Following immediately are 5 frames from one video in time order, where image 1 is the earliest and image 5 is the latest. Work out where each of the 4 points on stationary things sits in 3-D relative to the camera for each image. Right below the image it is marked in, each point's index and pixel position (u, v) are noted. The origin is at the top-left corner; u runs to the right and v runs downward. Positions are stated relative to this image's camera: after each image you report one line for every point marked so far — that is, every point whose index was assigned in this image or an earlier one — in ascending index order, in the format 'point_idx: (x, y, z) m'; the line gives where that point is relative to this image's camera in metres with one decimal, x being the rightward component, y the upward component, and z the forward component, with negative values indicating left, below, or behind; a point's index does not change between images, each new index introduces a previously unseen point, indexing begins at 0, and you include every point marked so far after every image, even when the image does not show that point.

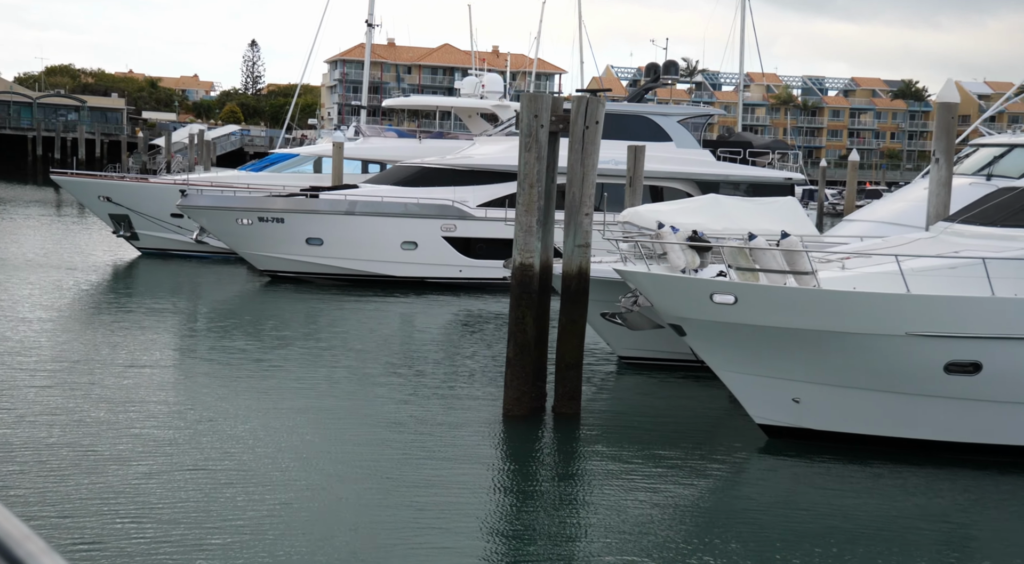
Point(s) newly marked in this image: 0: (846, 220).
0: (+3.6, +0.7, +14.7) m
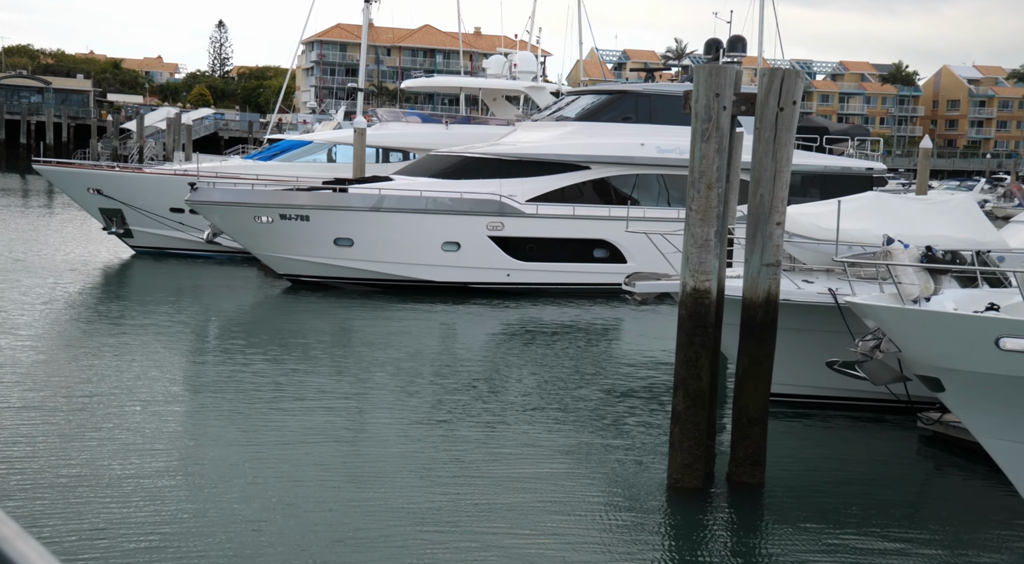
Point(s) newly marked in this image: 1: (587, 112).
0: (+4.5, +0.5, +12.3) m
1: (+1.1, +2.4, +19.9) m
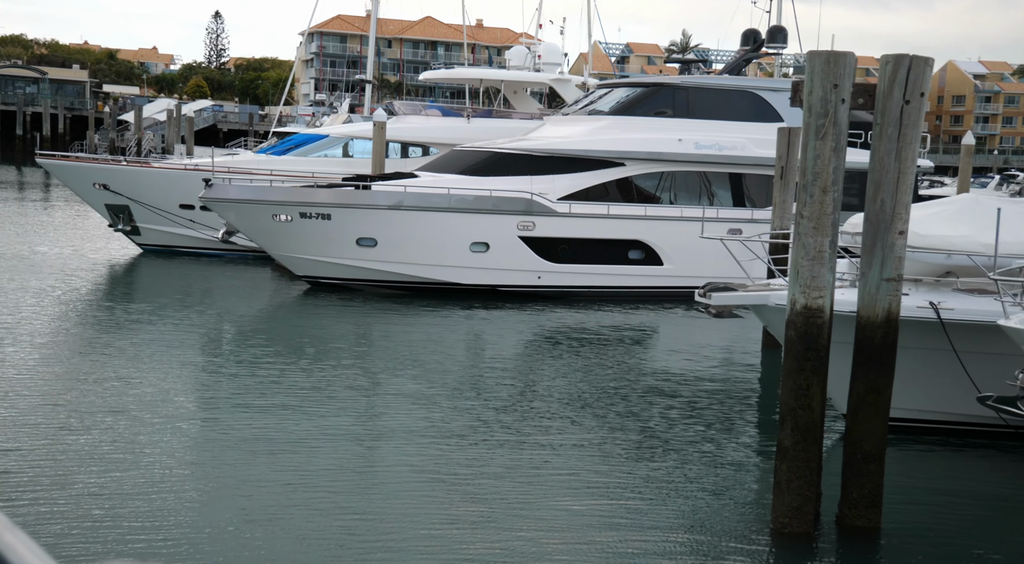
0: (+4.9, +0.5, +11.3) m
1: (+1.5, +2.4, +18.9) m
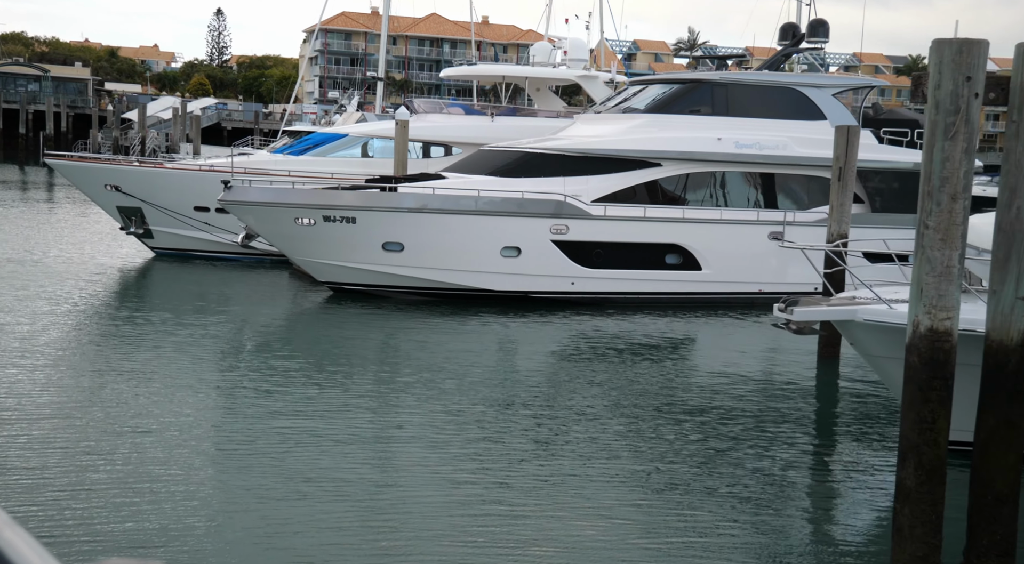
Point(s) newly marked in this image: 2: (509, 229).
0: (+5.3, +0.4, +10.5) m
1: (+1.9, +2.3, +18.0) m
2: (0.0, +0.6, +16.5) m
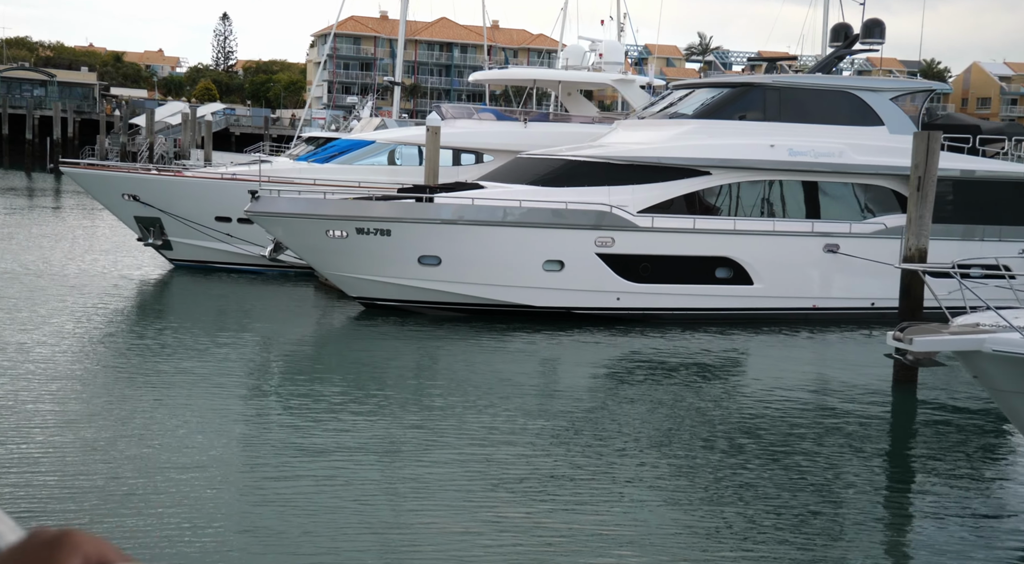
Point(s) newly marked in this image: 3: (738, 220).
0: (+5.8, +0.2, +9.5) m
1: (+2.4, +2.1, +17.0) m
2: (+0.4, +0.5, +15.5) m
3: (+2.6, +0.7, +16.1) m
